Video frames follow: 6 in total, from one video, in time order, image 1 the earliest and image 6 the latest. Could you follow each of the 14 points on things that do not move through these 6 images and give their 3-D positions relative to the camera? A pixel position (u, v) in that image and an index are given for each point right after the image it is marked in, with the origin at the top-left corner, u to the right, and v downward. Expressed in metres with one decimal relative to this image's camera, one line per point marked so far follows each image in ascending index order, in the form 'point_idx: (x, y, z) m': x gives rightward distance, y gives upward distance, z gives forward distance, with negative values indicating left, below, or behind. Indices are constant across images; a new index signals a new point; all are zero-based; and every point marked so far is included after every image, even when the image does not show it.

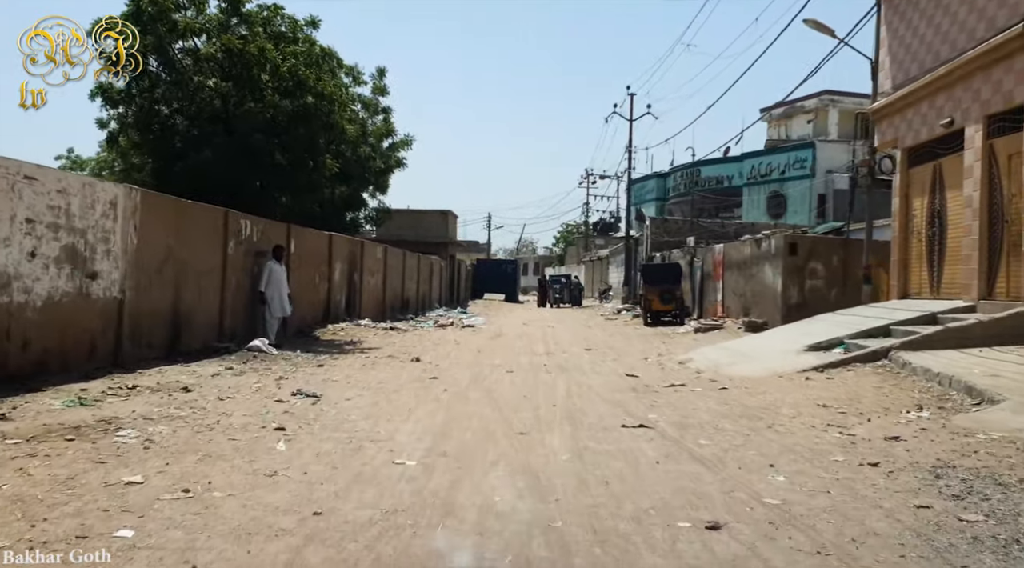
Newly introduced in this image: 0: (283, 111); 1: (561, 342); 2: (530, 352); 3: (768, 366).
0: (-4.6, +3.5, +17.5) m
1: (+1.1, -1.3, +19.2) m
2: (+0.3, -1.3, +16.2) m
3: (+3.7, -1.2, +12.5) m
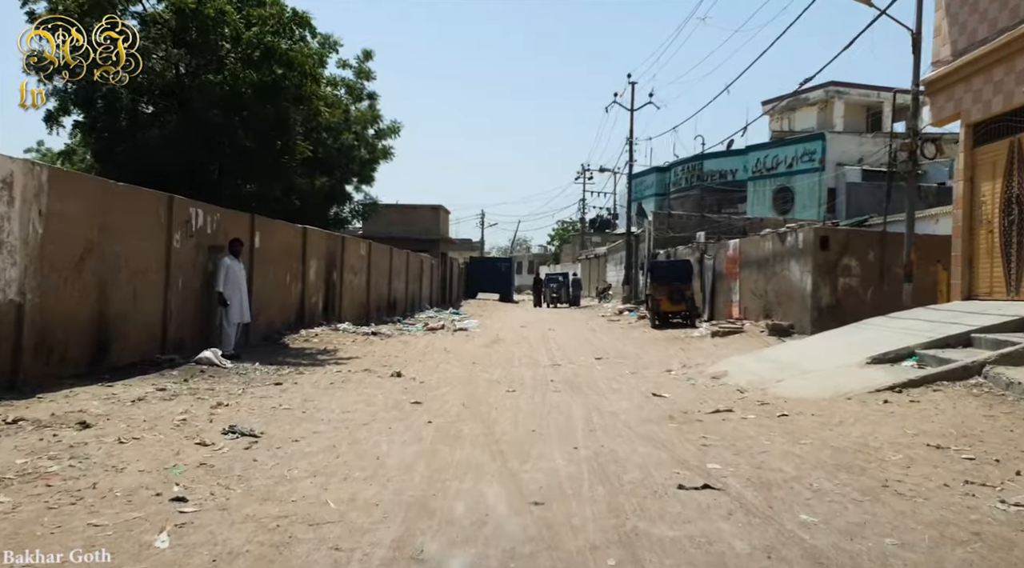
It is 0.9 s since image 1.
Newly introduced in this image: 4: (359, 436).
0: (-4.6, +3.5, +15.1) m
1: (+1.0, -1.3, +16.9) m
2: (+0.3, -1.3, +13.9) m
3: (+3.7, -1.2, +10.2) m
4: (-1.2, -1.2, +7.1) m
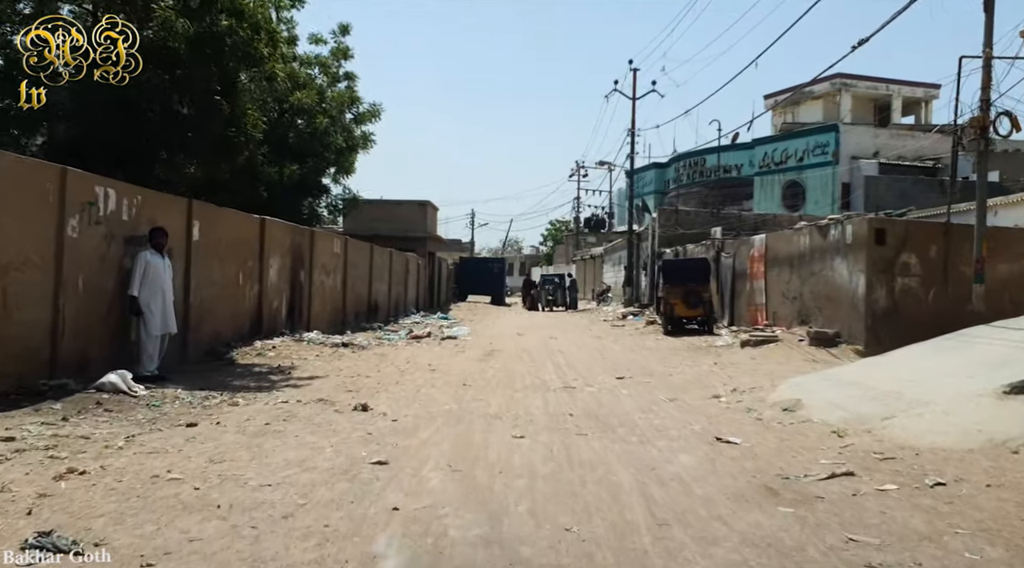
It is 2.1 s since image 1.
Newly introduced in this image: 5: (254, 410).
0: (-4.6, +3.5, +12.1) m
1: (+1.0, -1.3, +13.9) m
2: (+0.3, -1.3, +10.9) m
3: (+3.7, -1.2, +7.3) m
4: (-1.1, -1.2, +4.1) m
5: (-2.5, -1.2, +8.6) m
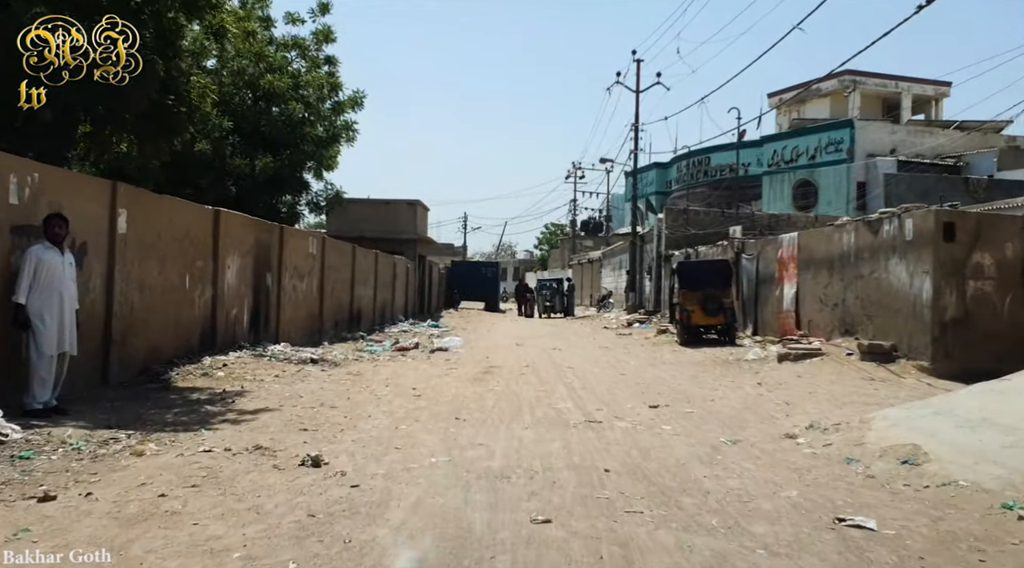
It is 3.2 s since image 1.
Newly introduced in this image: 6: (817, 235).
0: (-4.5, +3.4, +9.5) m
1: (+1.1, -1.3, +11.4) m
2: (+0.4, -1.3, +8.3) m
3: (+3.8, -1.2, +4.8) m
4: (-1.0, -1.2, +1.5) m
5: (-2.4, -1.3, +6.1) m
6: (+6.3, +1.0, +17.9) m
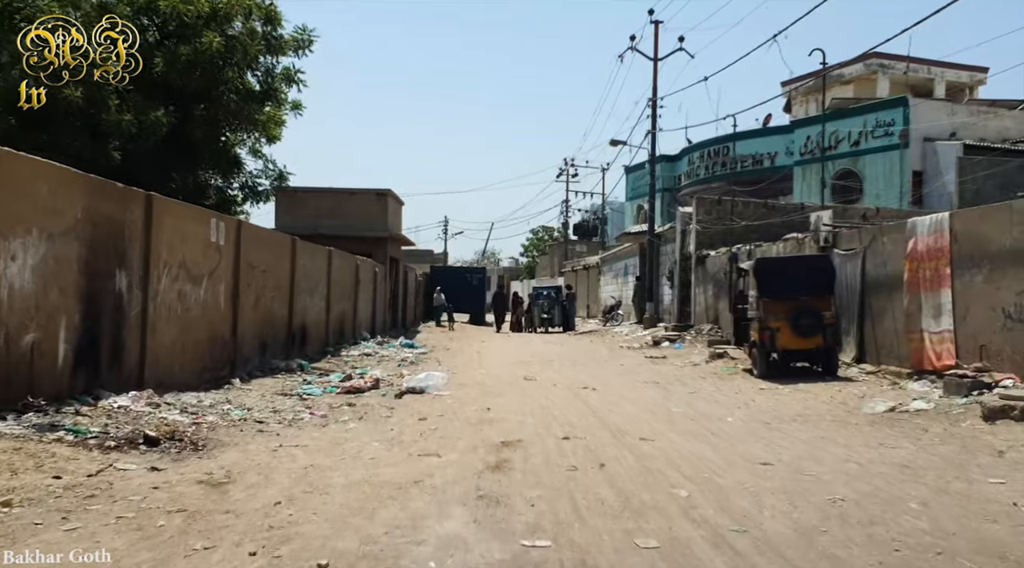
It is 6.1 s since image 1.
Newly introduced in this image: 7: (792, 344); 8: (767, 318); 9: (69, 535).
0: (-4.2, +3.4, +2.9) m
1: (+1.4, -1.3, +4.9) m
2: (+0.8, -1.3, +1.8) m
3: (+4.3, -1.1, -1.7) m
4: (-0.5, -1.1, -5.0) m
5: (-2.0, -1.2, -0.5) m
6: (+6.4, +0.9, +11.6) m
7: (+4.7, -1.0, +14.5) m
8: (+4.3, -0.5, +14.6) m
9: (-2.2, -1.3, +4.4) m
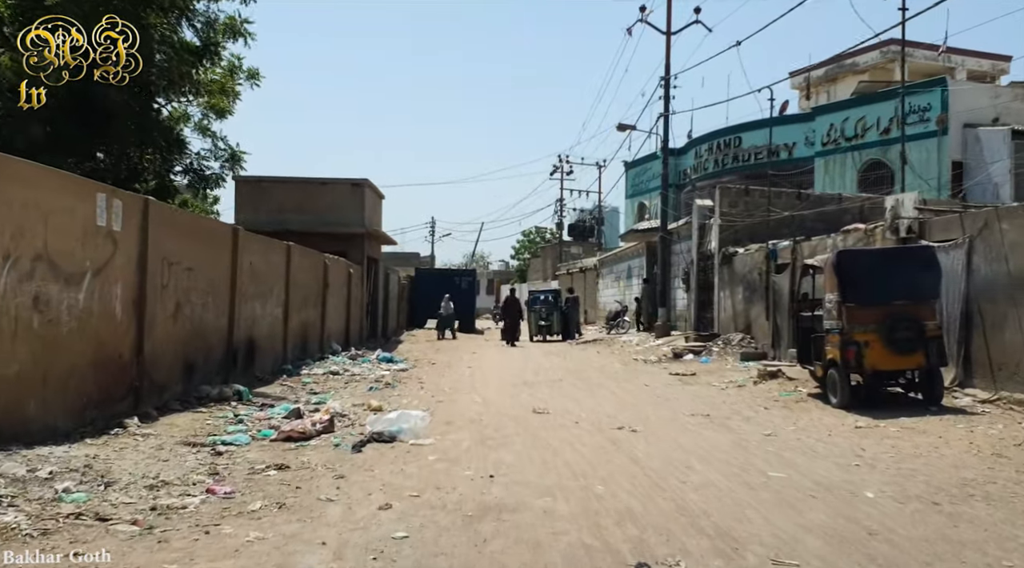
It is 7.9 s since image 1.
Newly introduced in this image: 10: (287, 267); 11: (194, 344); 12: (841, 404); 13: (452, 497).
0: (-4.0, +3.5, -0.7) m
1: (+1.6, -1.3, +1.3) m
2: (+1.0, -1.2, -1.8) m
3: (+4.6, -1.0, -5.2) m
4: (-0.1, -1.0, -8.6) m
5: (-1.7, -1.1, -4.1) m
6: (+6.5, +0.9, +8.1) m
7: (+4.7, -1.0, +11.0) m
8: (+4.3, -0.6, +11.1) m
9: (-2.0, -1.2, +0.8) m
10: (-4.2, +0.3, +16.5) m
11: (-4.3, -0.8, +11.9) m
12: (+4.3, -1.5, +11.3) m
13: (-0.4, -1.4, +5.8) m
